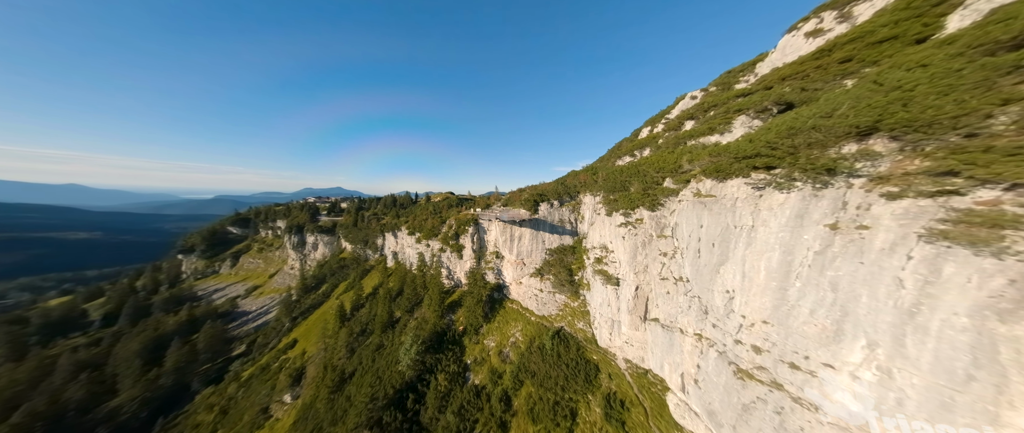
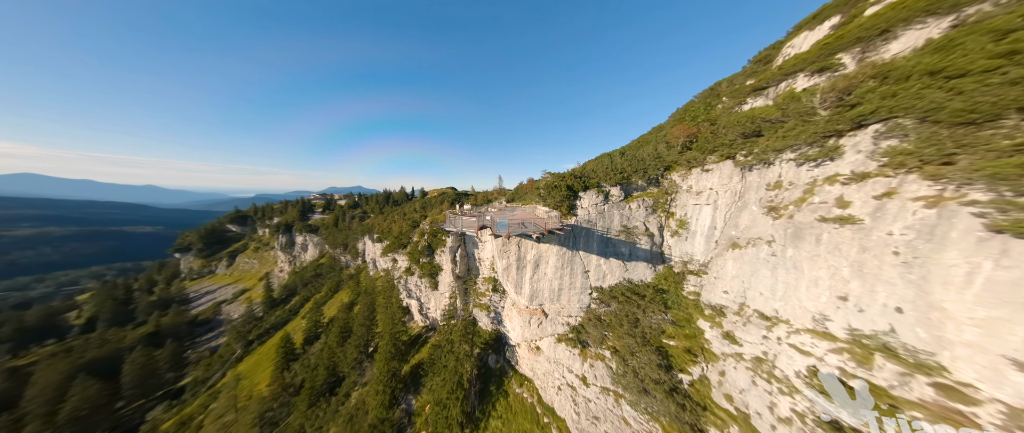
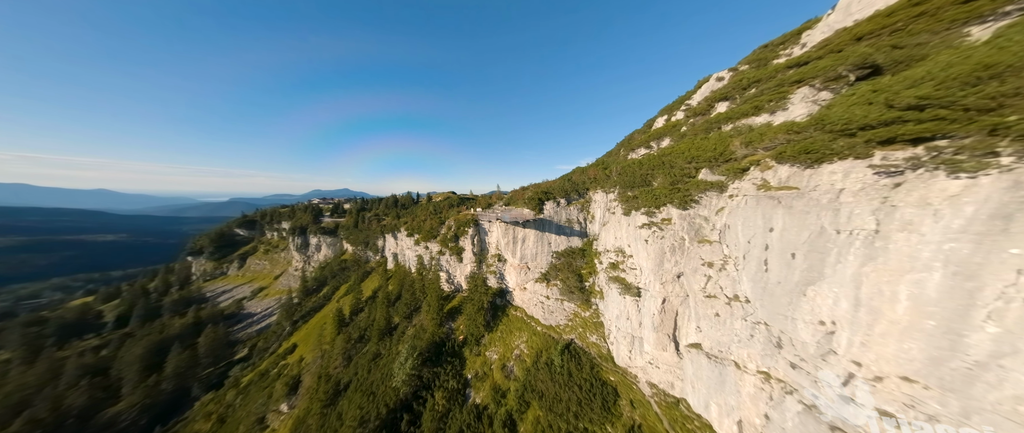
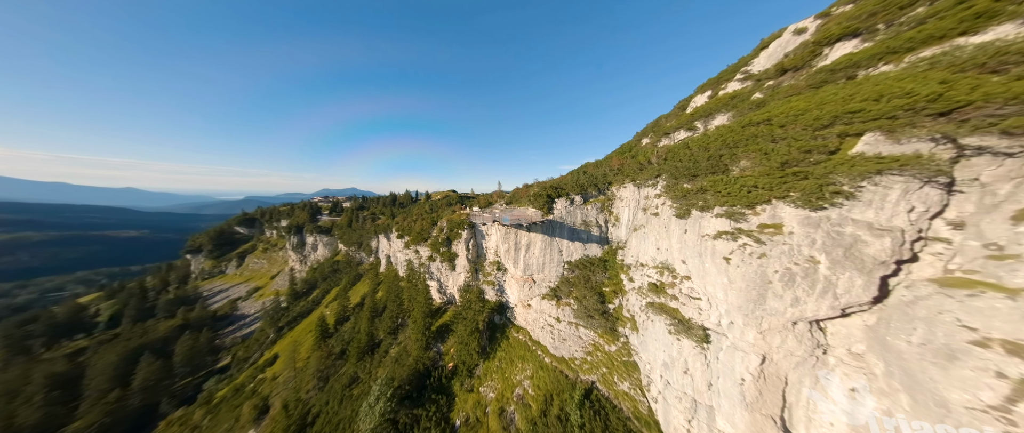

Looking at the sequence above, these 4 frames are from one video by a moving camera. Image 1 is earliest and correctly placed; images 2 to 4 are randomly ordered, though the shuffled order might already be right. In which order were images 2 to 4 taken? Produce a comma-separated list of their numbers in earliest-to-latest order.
3, 4, 2
